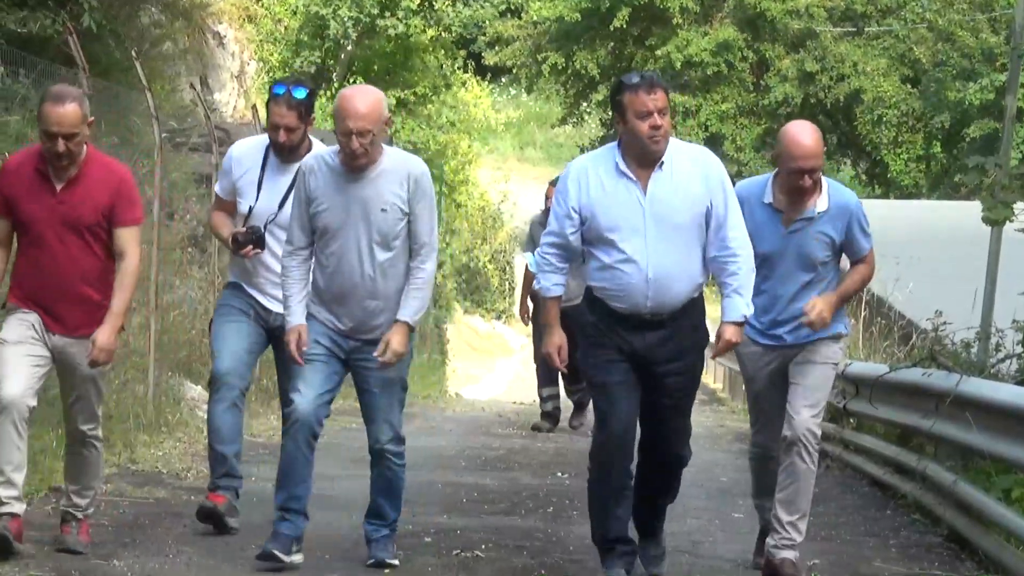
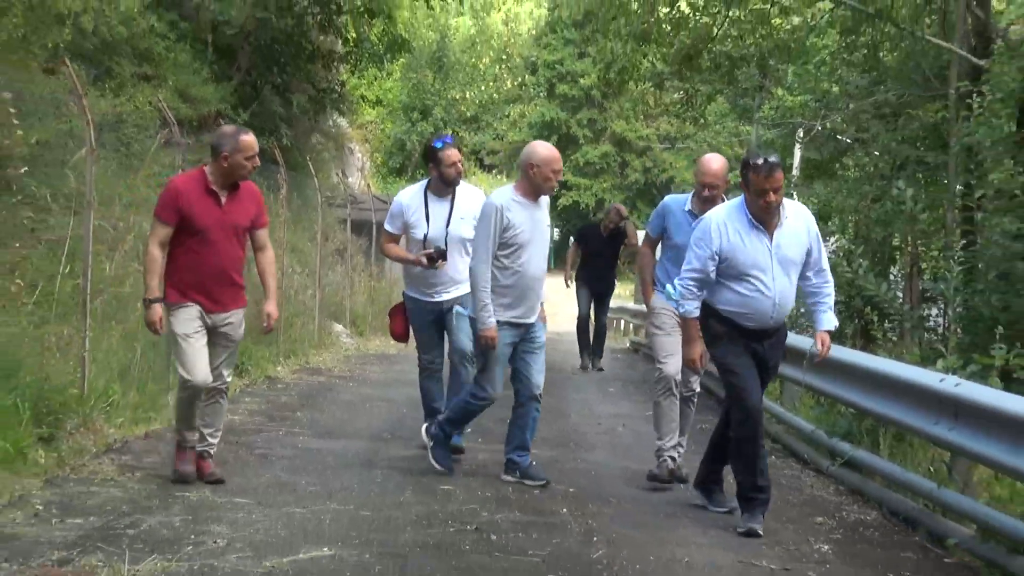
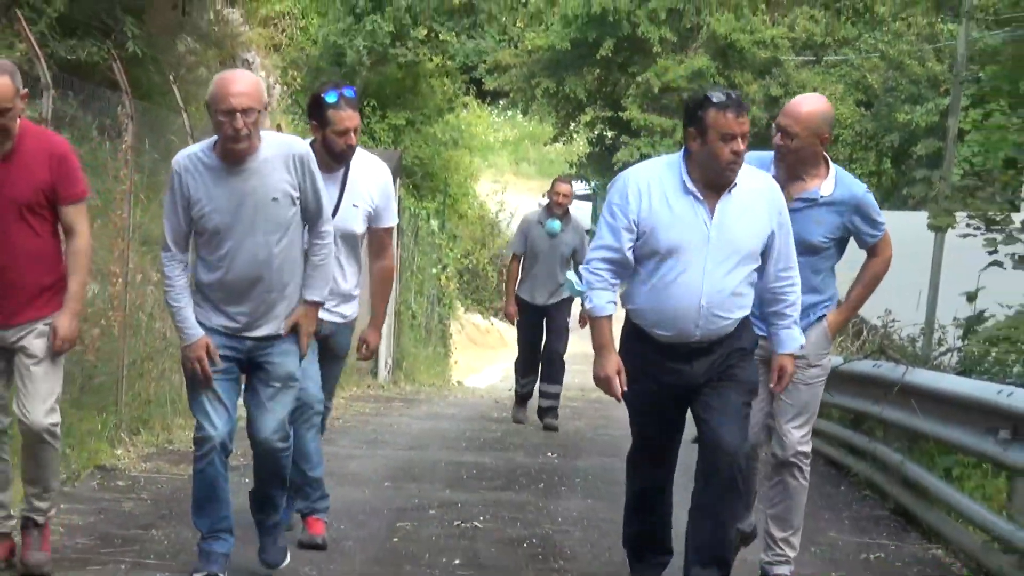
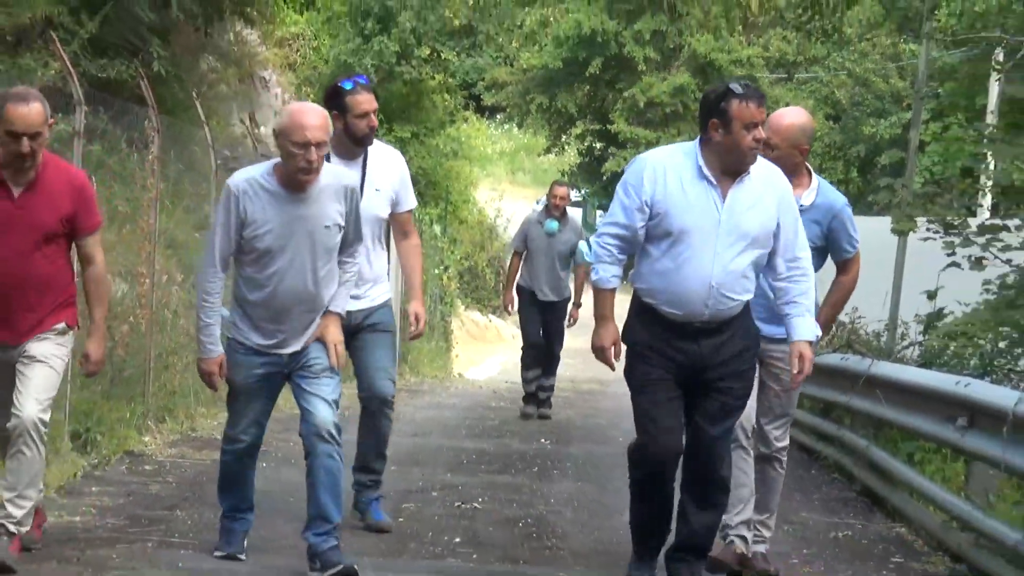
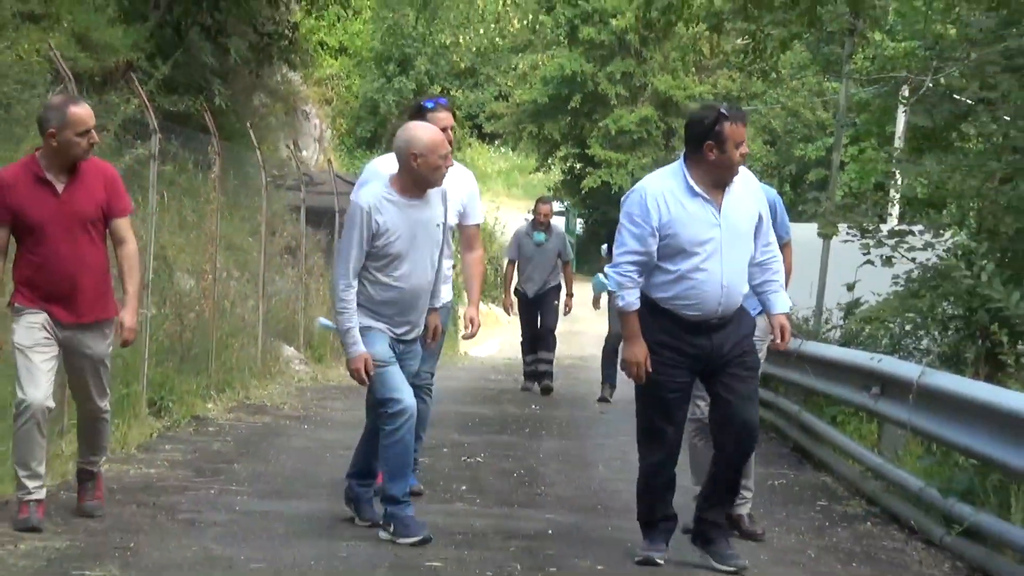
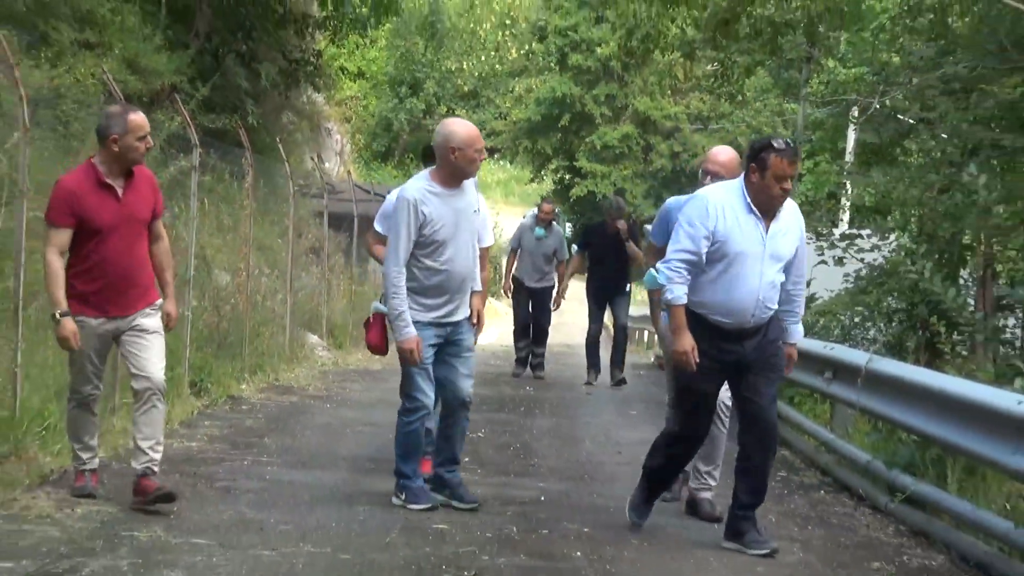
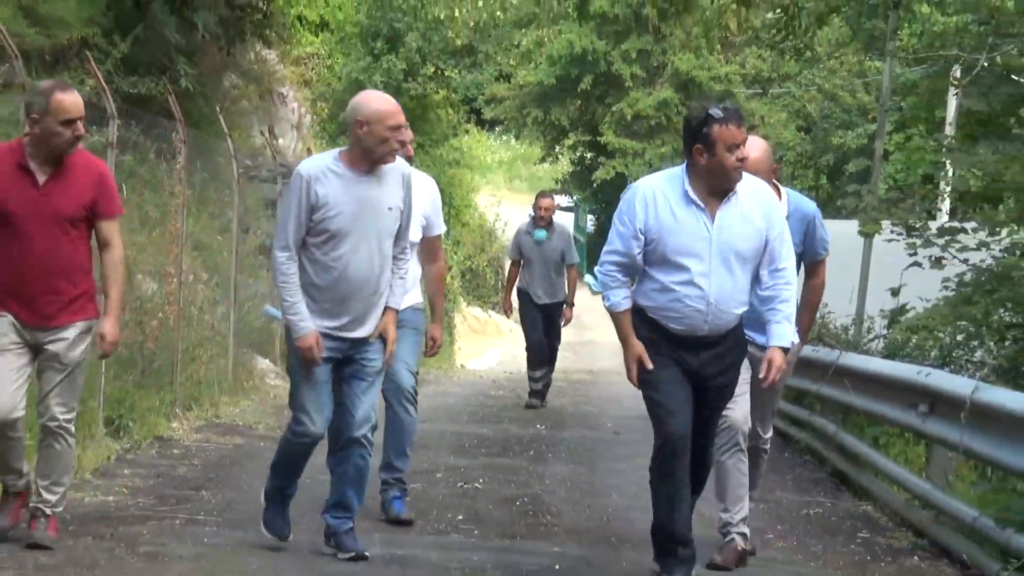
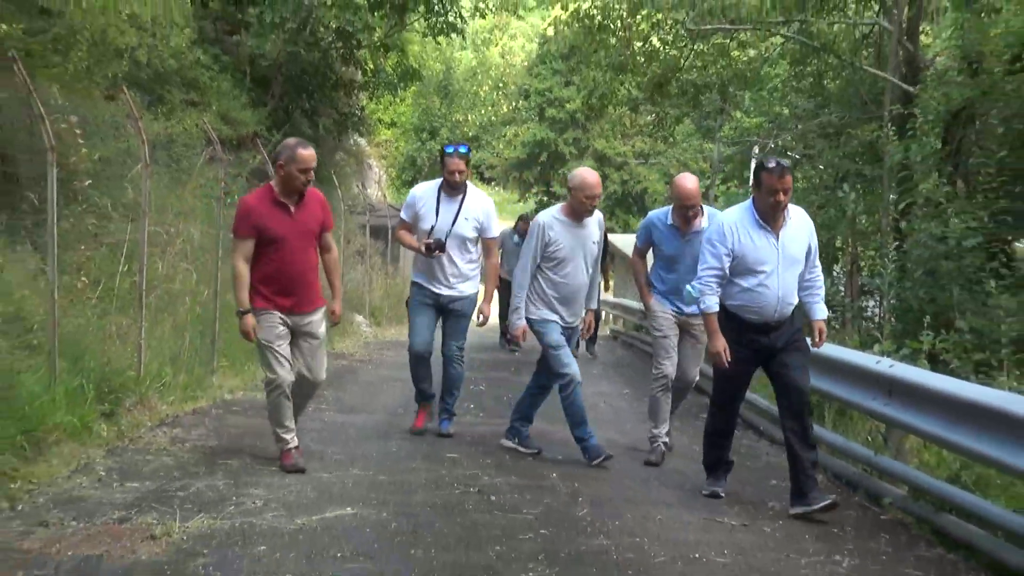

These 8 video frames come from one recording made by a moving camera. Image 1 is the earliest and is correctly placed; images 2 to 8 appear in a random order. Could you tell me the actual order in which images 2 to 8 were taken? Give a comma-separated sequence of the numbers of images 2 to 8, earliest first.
3, 4, 7, 5, 6, 2, 8
